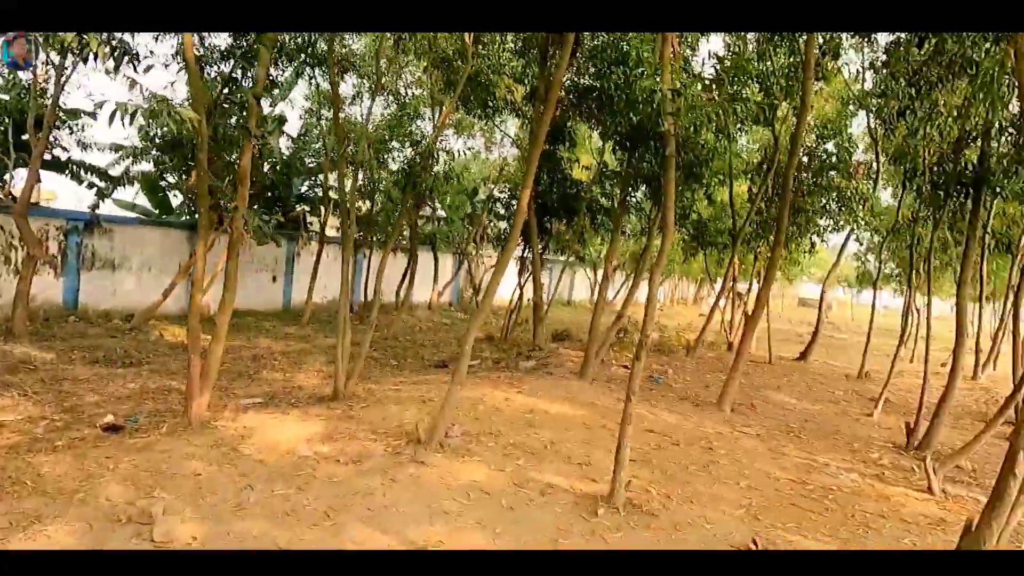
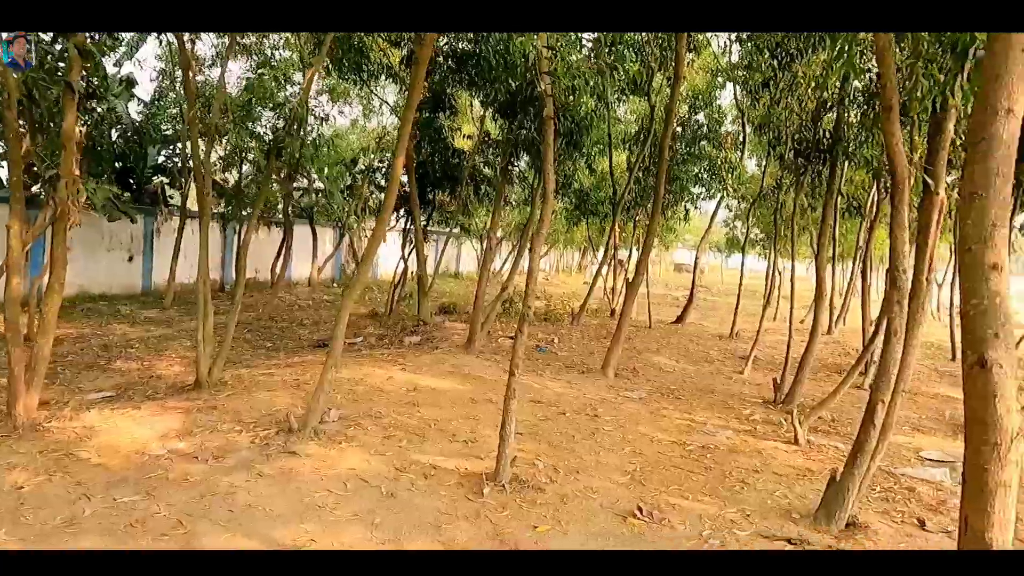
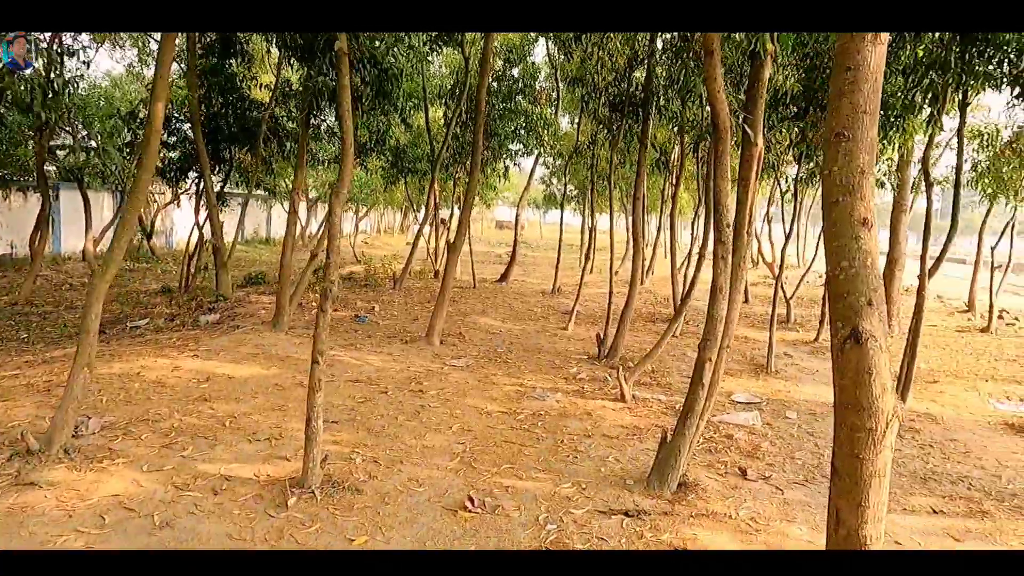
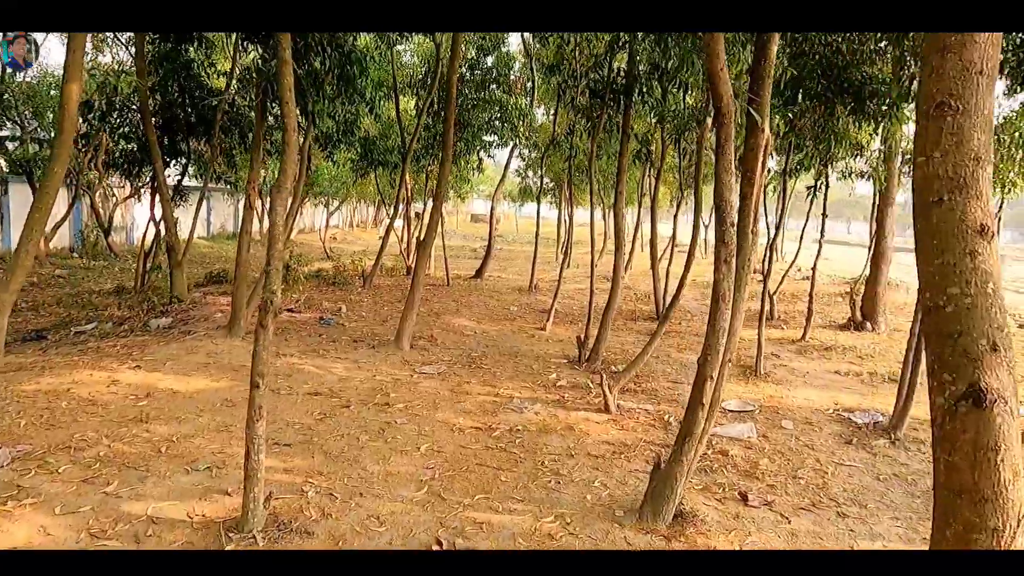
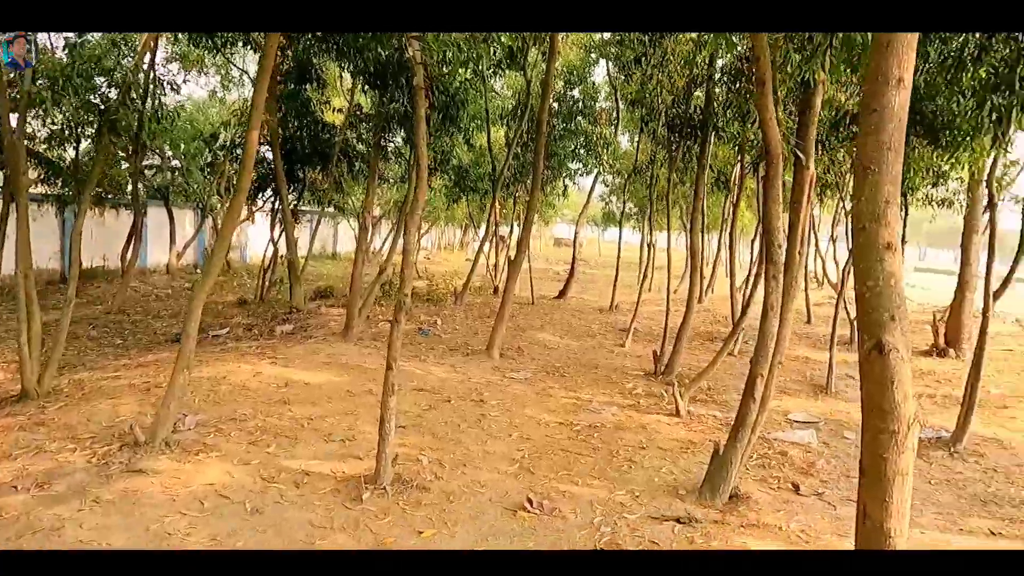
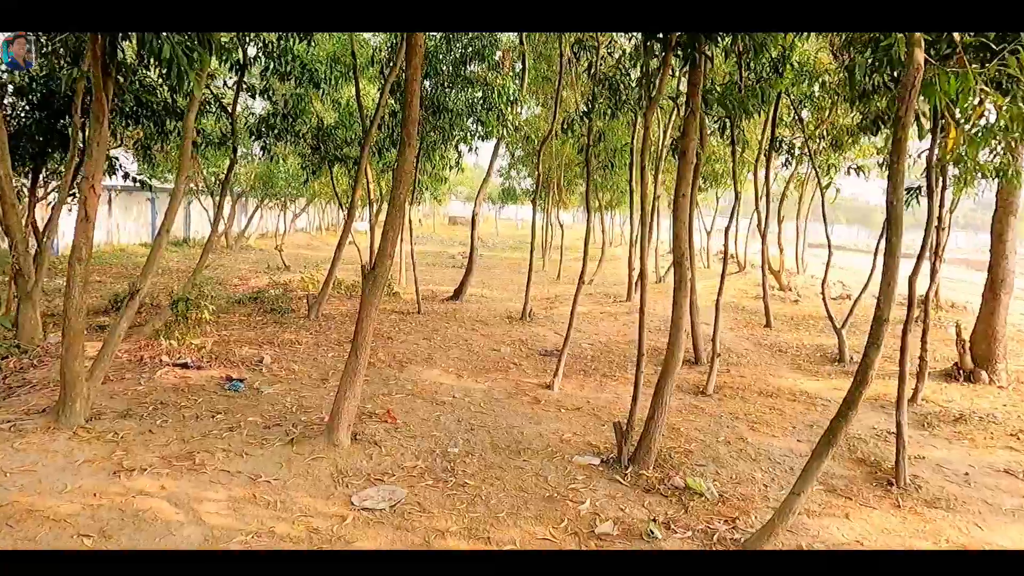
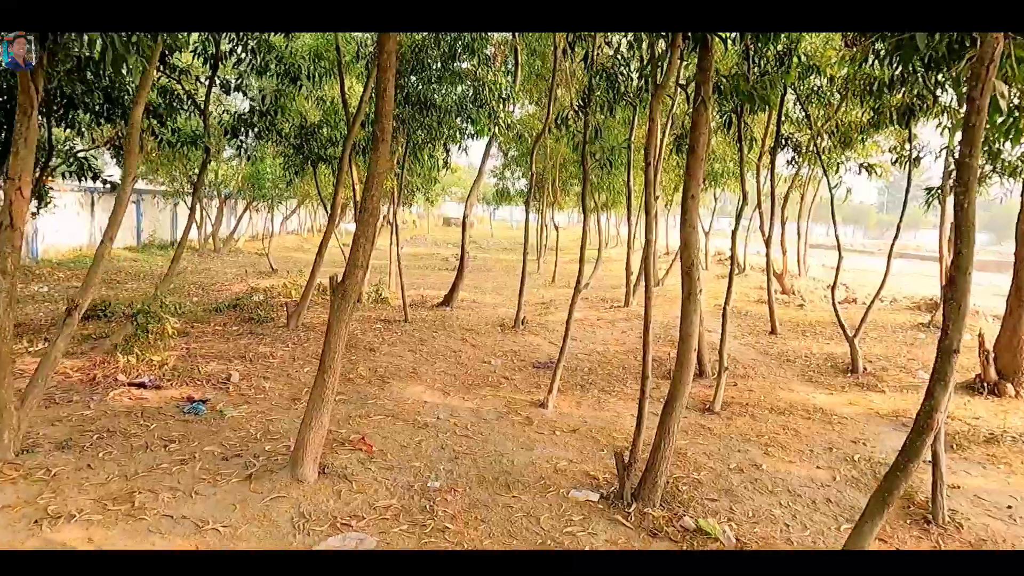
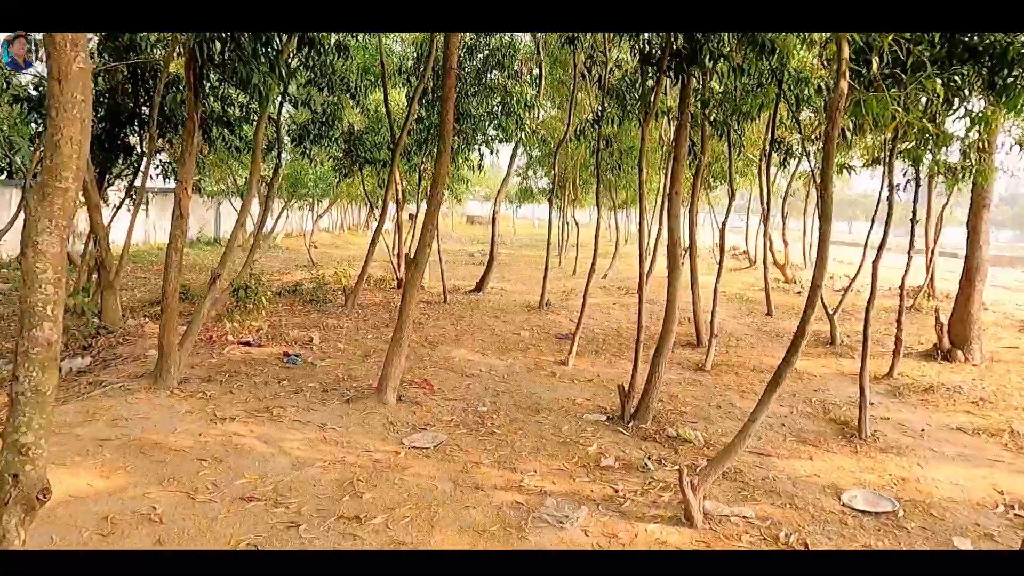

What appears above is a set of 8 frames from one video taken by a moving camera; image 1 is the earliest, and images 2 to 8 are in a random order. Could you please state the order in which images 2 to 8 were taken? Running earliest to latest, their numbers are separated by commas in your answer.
2, 5, 3, 4, 8, 6, 7
